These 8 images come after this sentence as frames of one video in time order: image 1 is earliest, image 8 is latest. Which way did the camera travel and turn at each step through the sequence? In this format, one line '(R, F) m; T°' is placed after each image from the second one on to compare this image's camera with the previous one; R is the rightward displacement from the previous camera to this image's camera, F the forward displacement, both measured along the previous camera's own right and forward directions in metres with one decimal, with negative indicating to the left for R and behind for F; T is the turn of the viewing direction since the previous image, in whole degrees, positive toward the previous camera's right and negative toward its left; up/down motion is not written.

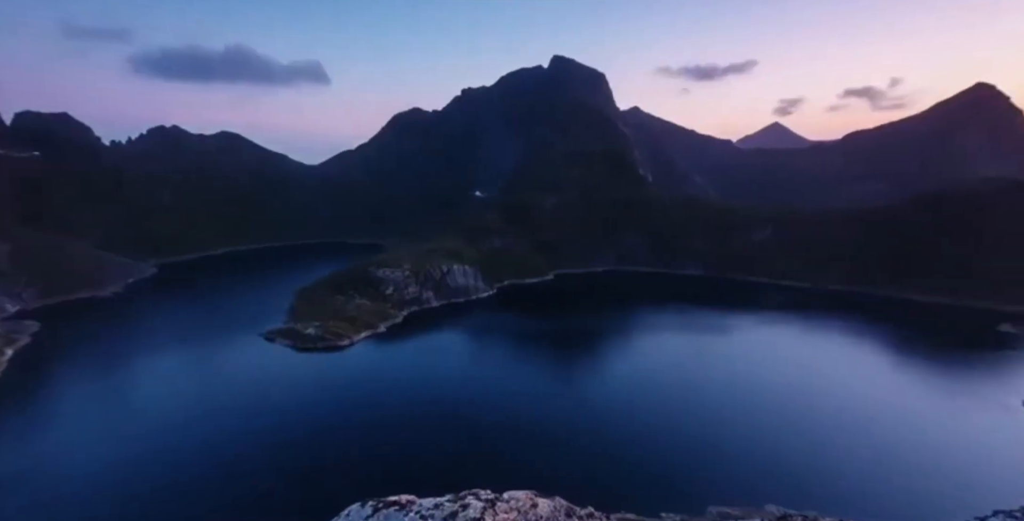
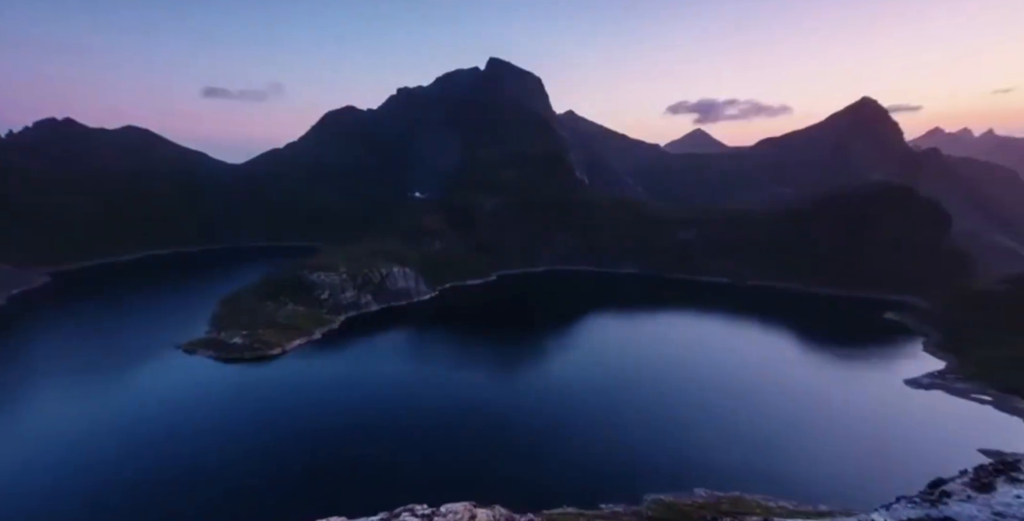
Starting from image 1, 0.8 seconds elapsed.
(+0.3, -3.5) m; +6°
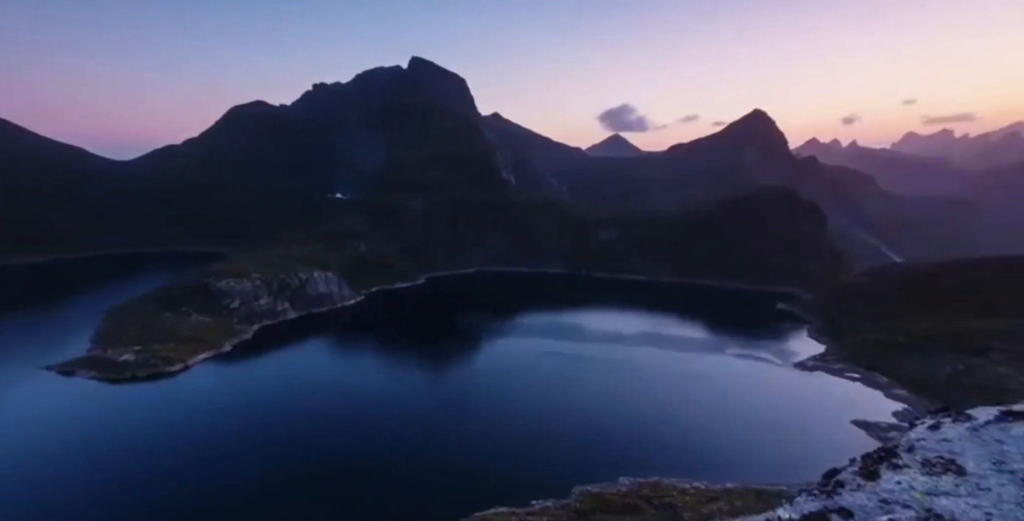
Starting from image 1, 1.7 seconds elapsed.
(+0.3, -3.0) m; +7°
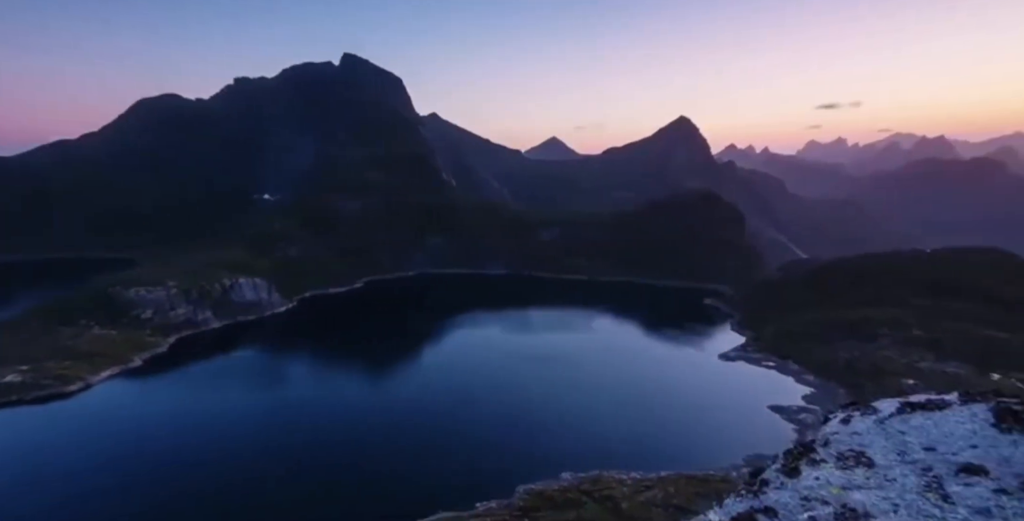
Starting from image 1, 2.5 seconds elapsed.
(+0.2, -1.9) m; +6°
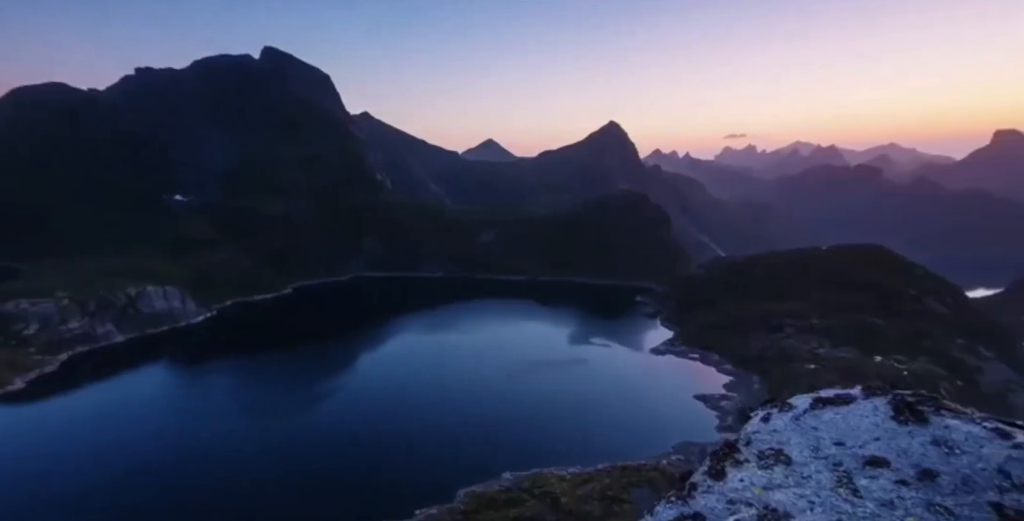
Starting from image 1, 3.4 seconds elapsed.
(+0.1, -1.5) m; +6°
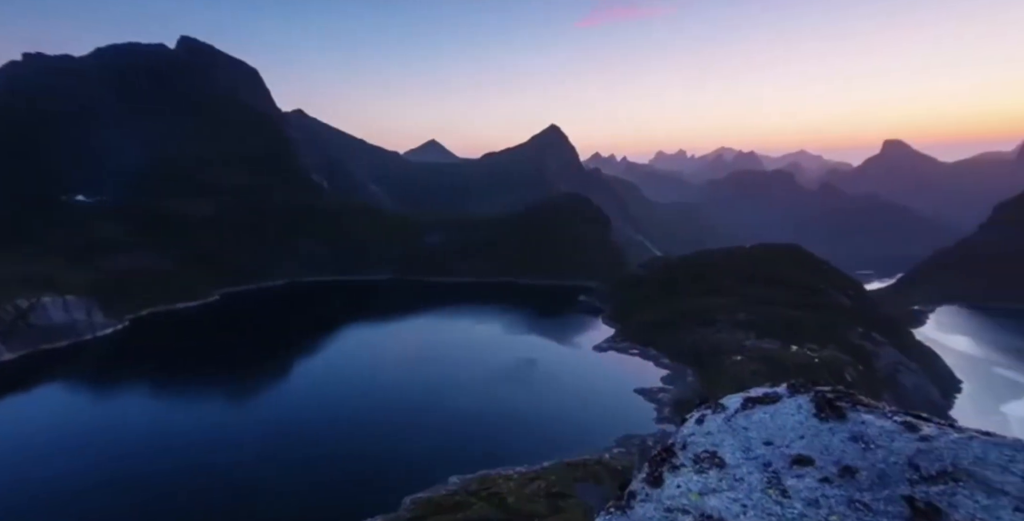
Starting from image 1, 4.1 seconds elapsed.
(+0.1, -1.0) m; +6°
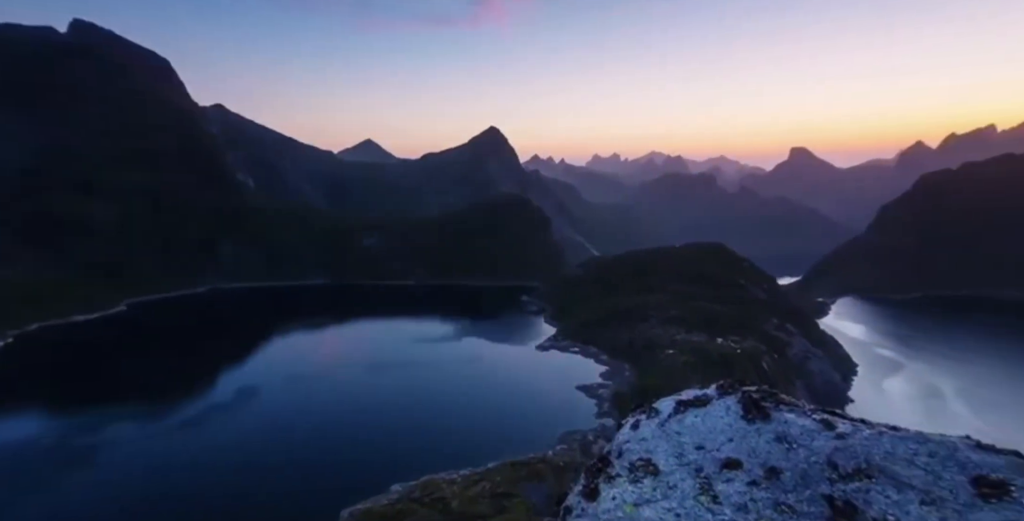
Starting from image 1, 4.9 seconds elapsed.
(+0.1, -0.8) m; +6°
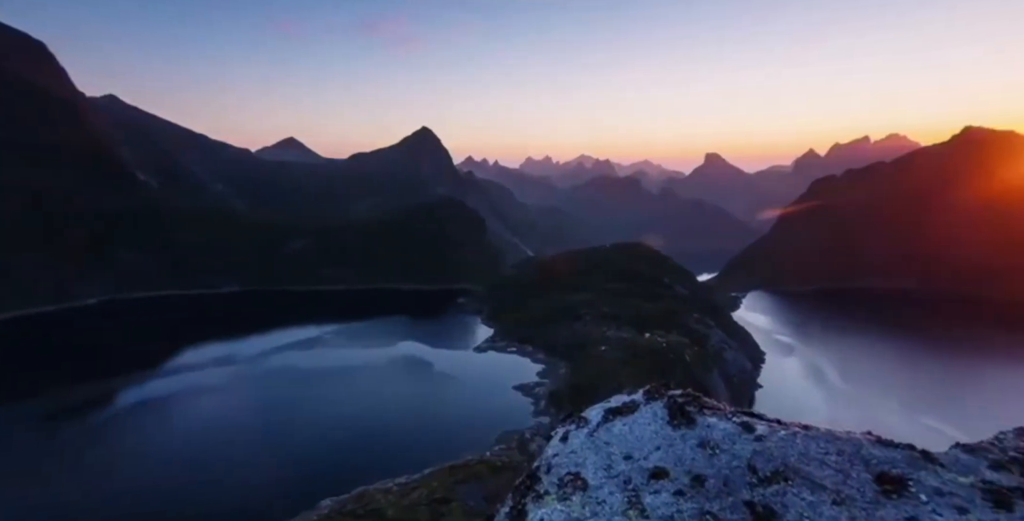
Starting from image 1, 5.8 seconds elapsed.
(0.0, -0.7) m; +6°
